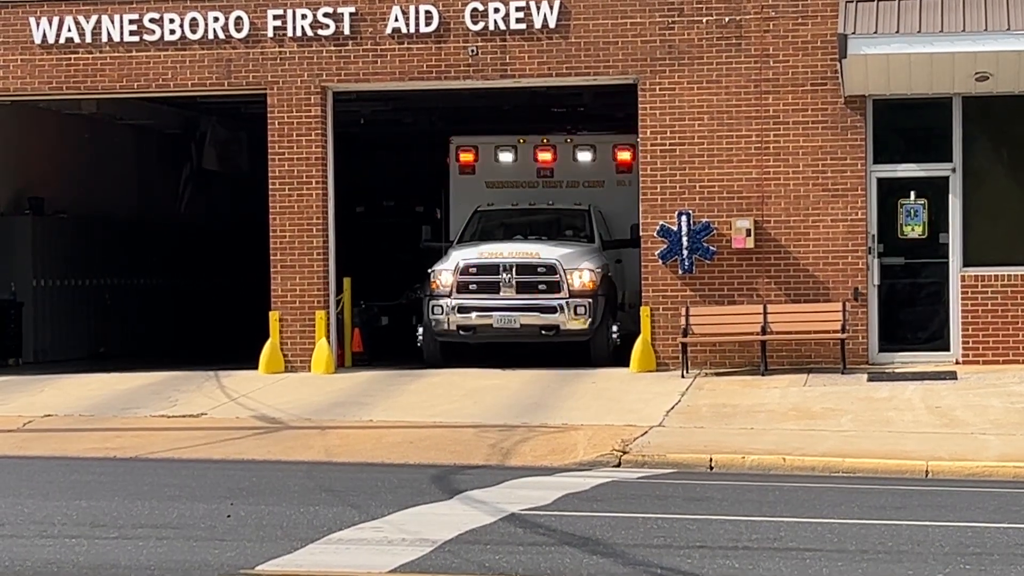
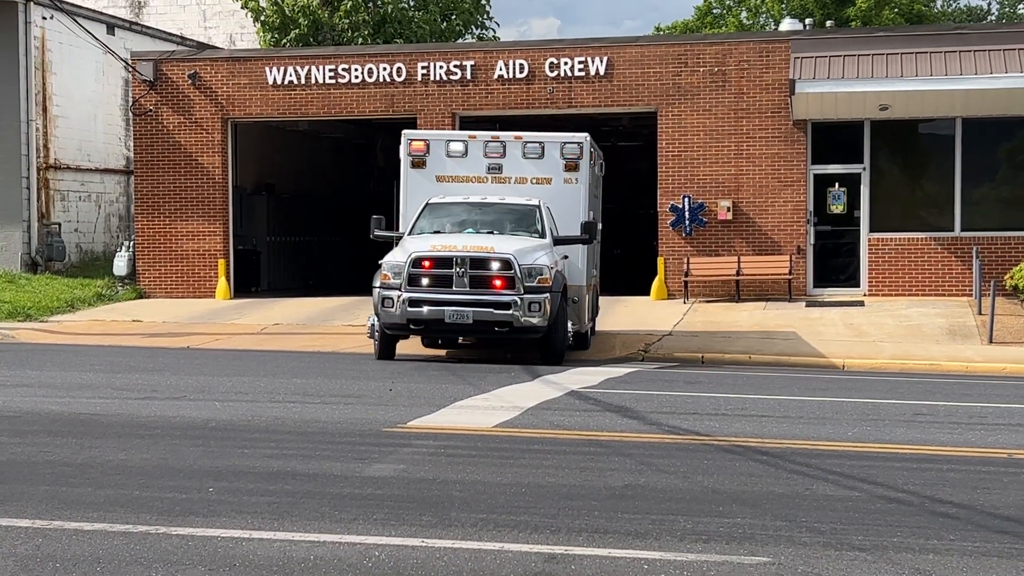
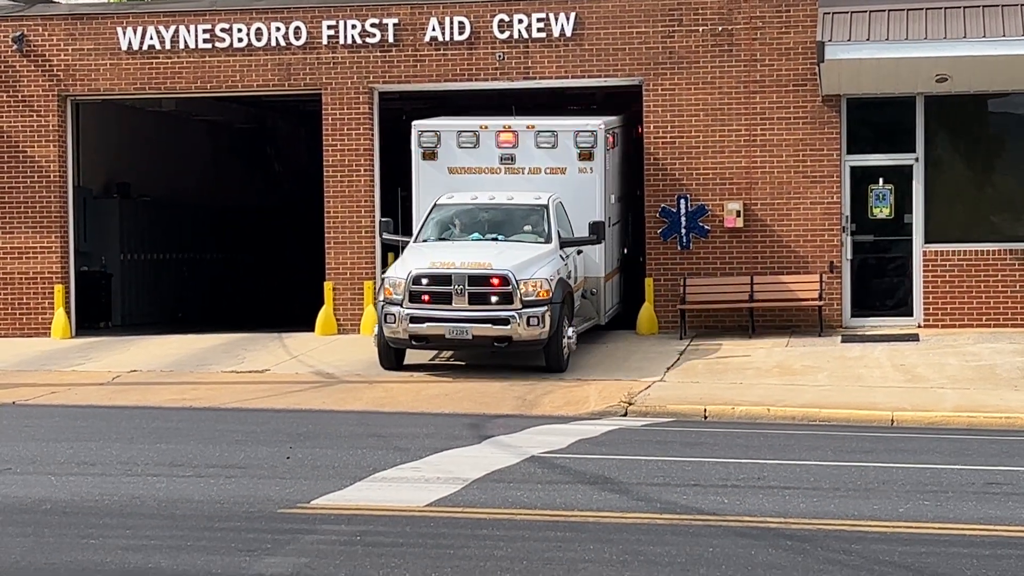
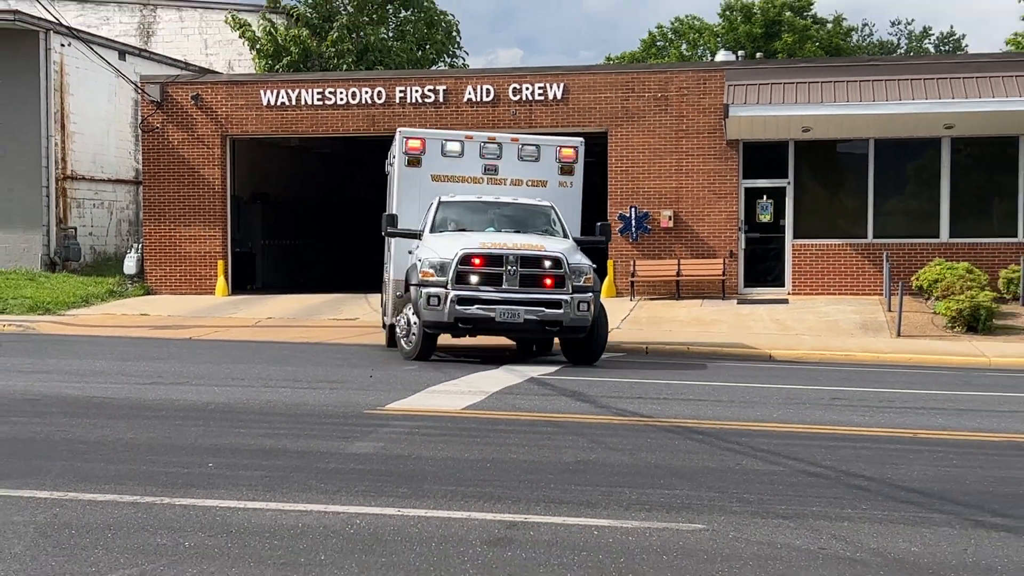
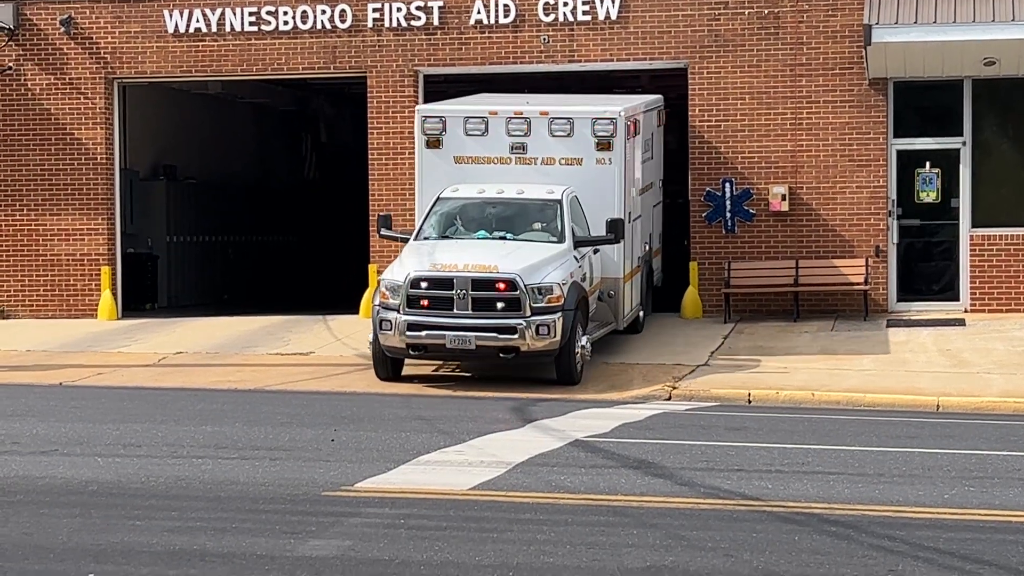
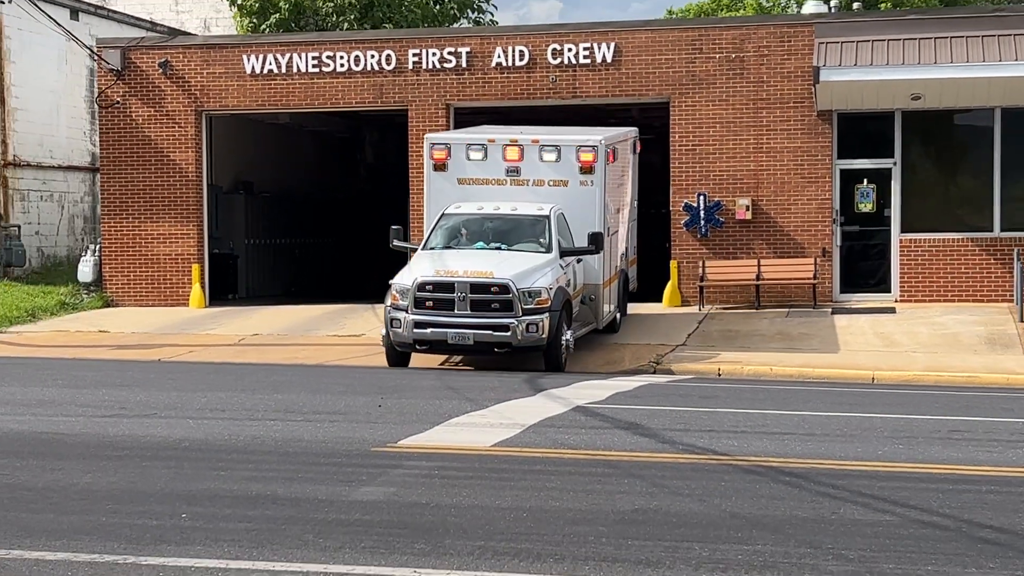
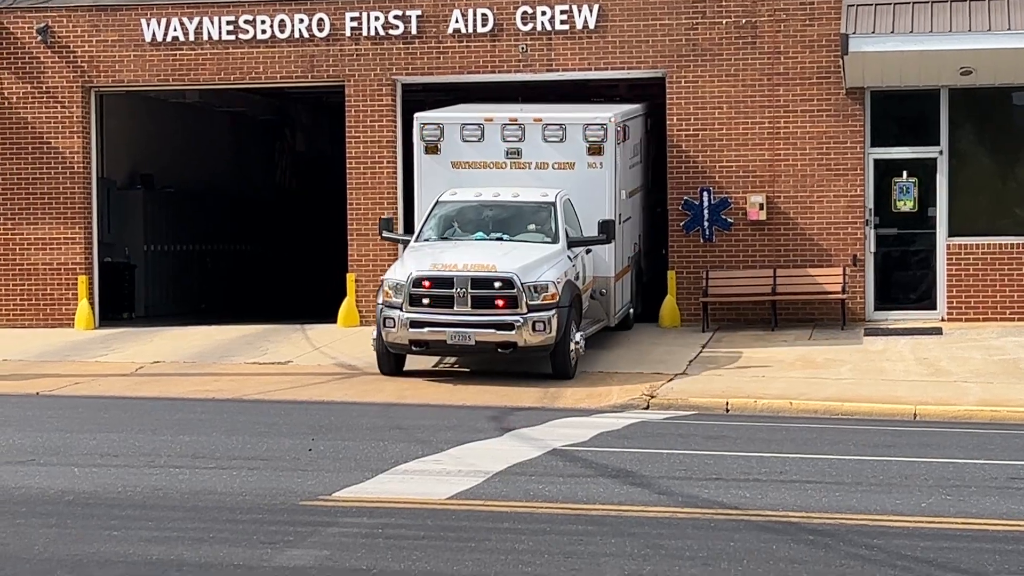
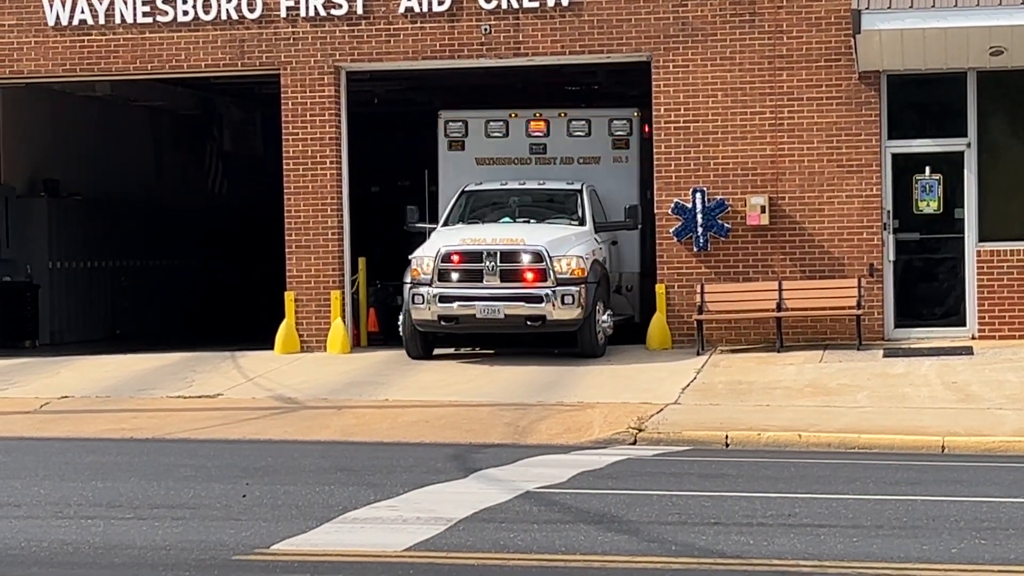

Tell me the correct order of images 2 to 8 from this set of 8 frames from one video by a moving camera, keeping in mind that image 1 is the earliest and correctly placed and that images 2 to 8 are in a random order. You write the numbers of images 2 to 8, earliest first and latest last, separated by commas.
8, 3, 7, 5, 6, 2, 4
